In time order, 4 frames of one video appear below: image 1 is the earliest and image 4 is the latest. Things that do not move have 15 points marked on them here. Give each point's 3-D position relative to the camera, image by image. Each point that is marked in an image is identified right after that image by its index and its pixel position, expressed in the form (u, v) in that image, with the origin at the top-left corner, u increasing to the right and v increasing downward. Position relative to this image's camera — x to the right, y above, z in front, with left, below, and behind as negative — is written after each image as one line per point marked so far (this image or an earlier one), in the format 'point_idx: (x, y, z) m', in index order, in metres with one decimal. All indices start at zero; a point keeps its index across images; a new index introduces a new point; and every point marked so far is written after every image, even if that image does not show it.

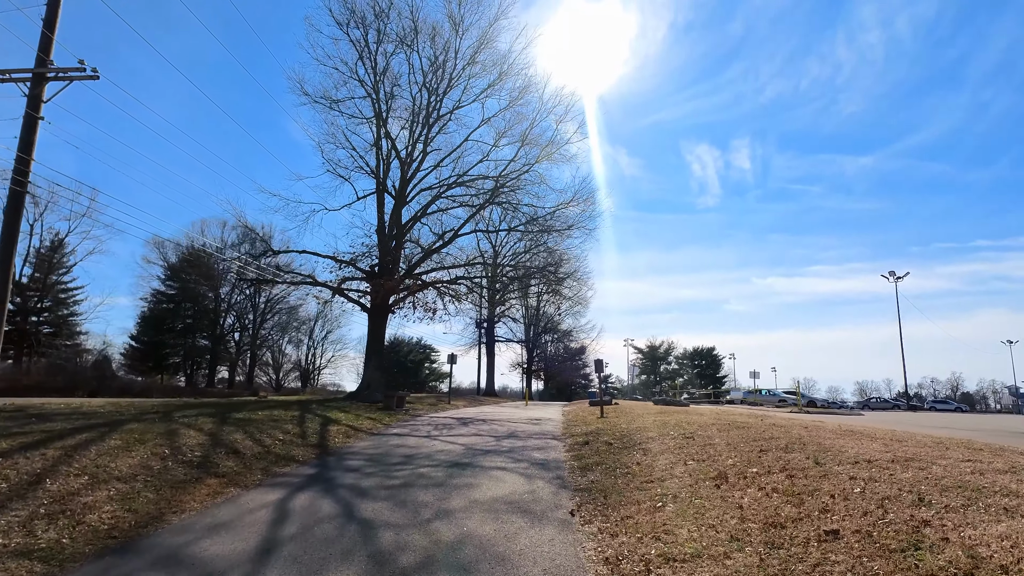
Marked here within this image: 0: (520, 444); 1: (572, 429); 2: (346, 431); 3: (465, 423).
0: (+0.2, -3.5, +14.0) m
1: (+1.6, -3.8, +16.3) m
2: (-3.9, -3.4, +14.4) m
3: (-1.4, -4.0, +18.1) m
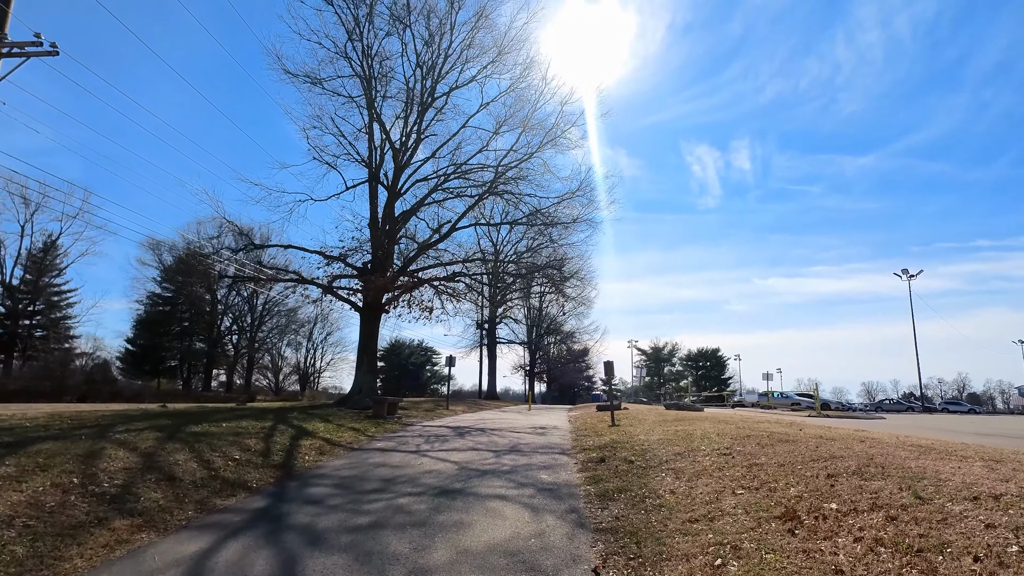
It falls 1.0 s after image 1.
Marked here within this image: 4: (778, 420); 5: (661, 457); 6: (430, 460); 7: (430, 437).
0: (+0.2, -3.4, +11.9) m
1: (+1.6, -3.6, +14.2) m
2: (-3.8, -3.2, +12.4) m
3: (-1.3, -3.8, +16.1) m
4: (+8.1, -4.0, +18.6) m
5: (+2.7, -3.1, +11.1) m
6: (-1.6, -3.3, +11.6) m
7: (-2.0, -3.7, +15.2) m
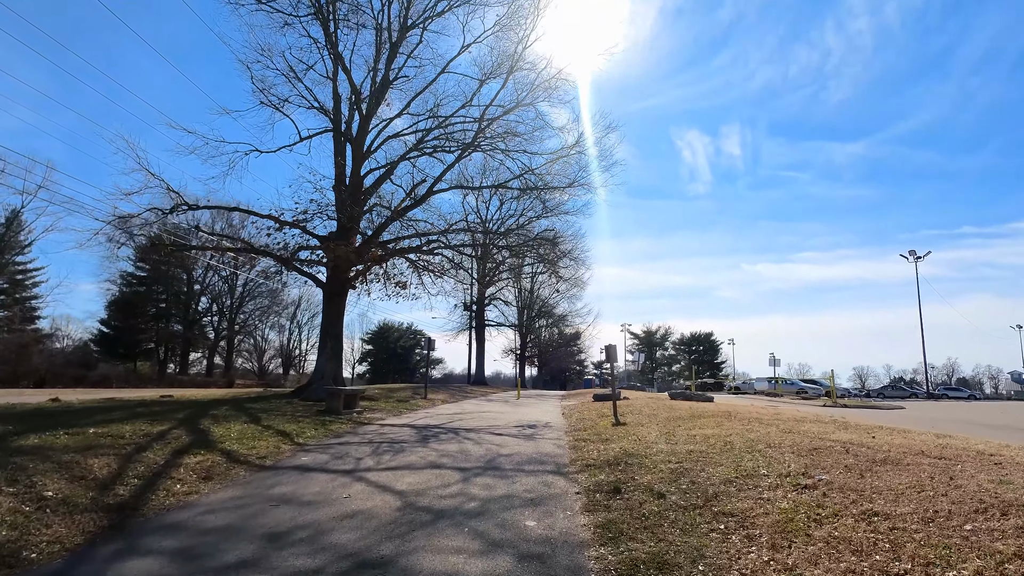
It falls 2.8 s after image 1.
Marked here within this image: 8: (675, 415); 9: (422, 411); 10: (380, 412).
0: (-0.1, -2.7, +8.3) m
1: (+1.2, -2.8, +10.6) m
2: (-4.2, -2.5, +8.7) m
3: (-1.8, -3.0, +12.4) m
4: (+7.6, -3.2, +15.1) m
5: (+2.3, -2.4, +7.5) m
6: (-1.9, -2.6, +8.0) m
7: (-2.4, -2.9, +11.5) m
8: (+4.6, -3.5, +17.4) m
9: (-2.9, -3.9, +19.6) m
10: (-3.9, -3.7, +18.2) m
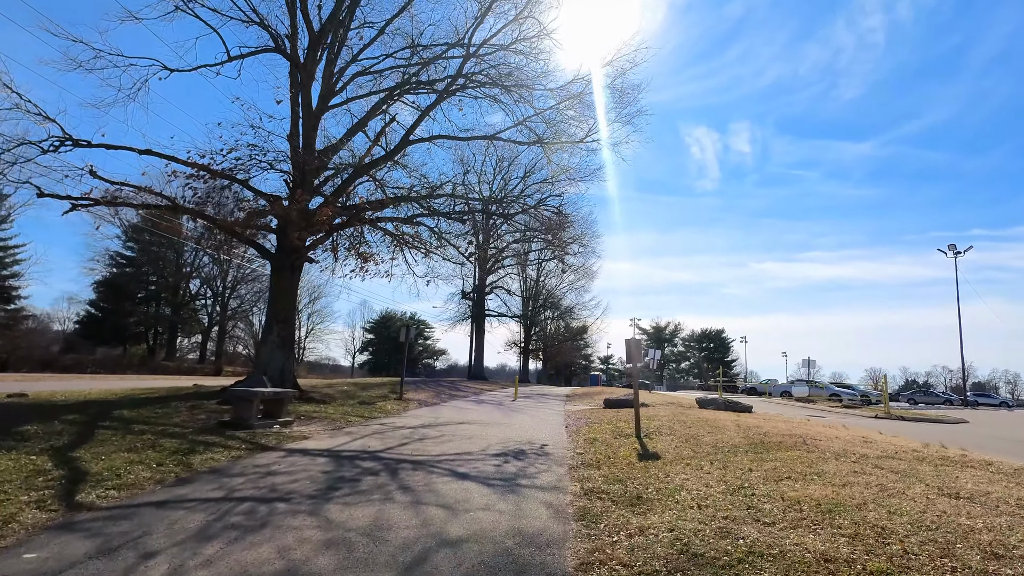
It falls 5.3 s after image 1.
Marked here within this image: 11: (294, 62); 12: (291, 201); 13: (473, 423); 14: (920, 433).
0: (-0.6, -2.1, +3.2) m
1: (+0.8, -2.3, +5.5) m
2: (-4.7, -1.8, +3.6) m
3: (-2.2, -2.4, +7.4) m
4: (+7.2, -2.8, +9.9) m
5: (+1.9, -1.9, +2.4) m
6: (-2.4, -2.0, +2.9) m
7: (-2.8, -2.3, +6.4) m
8: (+4.2, -3.0, +12.3) m
9: (-3.2, -3.1, +14.5) m
10: (-4.3, -2.9, +13.1) m
11: (-6.8, +7.0, +19.2) m
12: (-6.7, +2.6, +18.9) m
13: (-1.0, -3.6, +16.4) m
14: (+12.5, -4.4, +19.0) m
